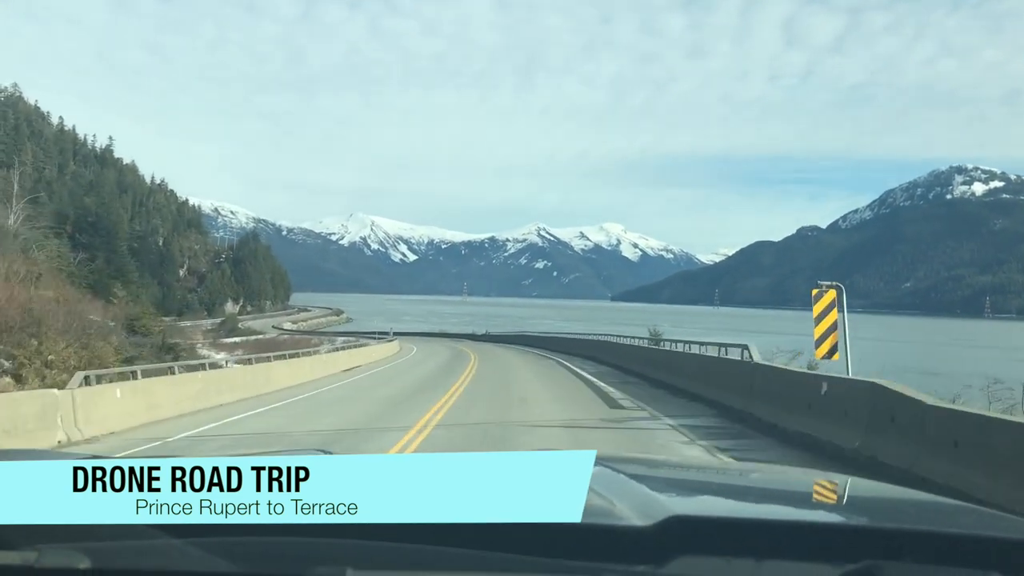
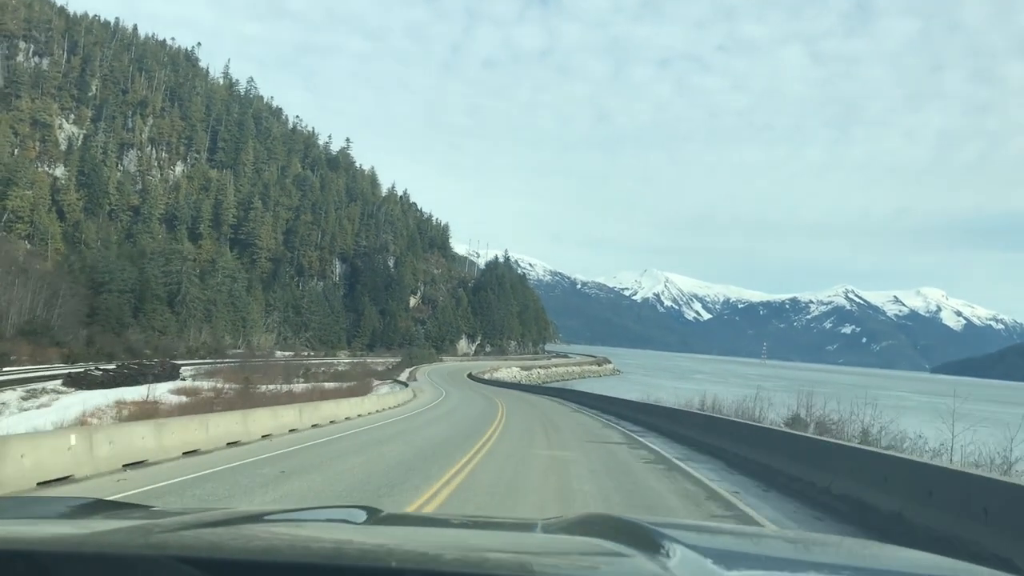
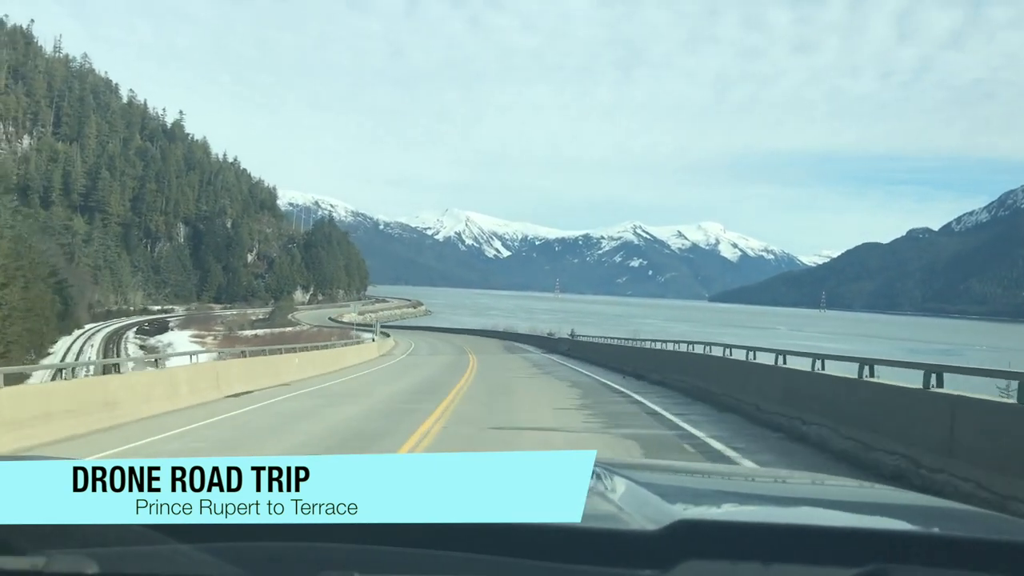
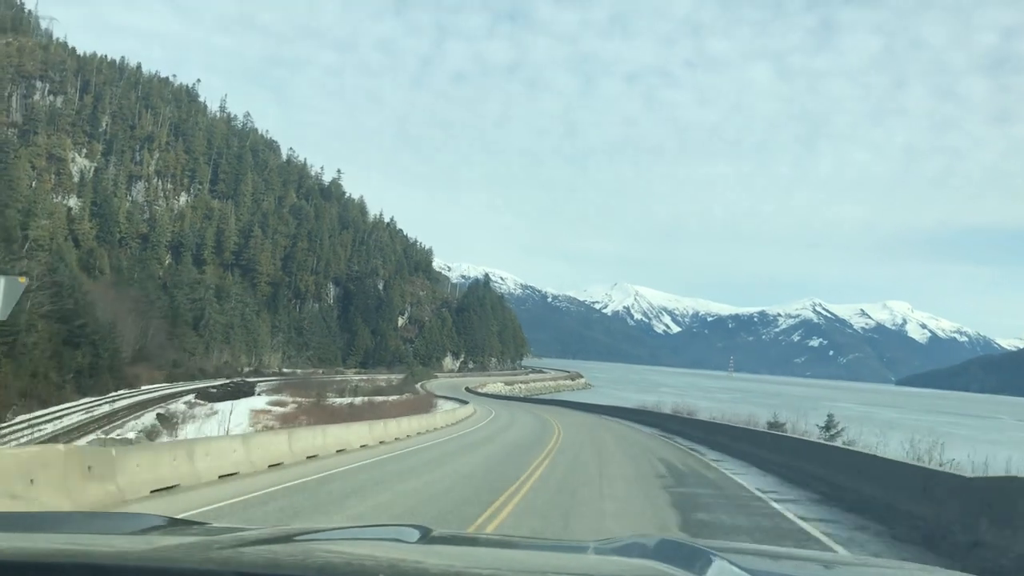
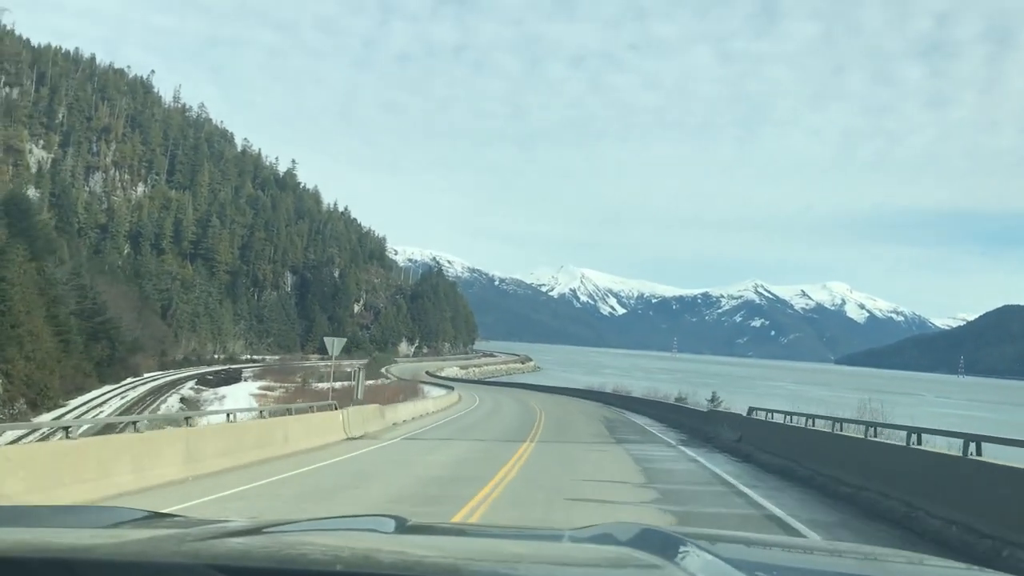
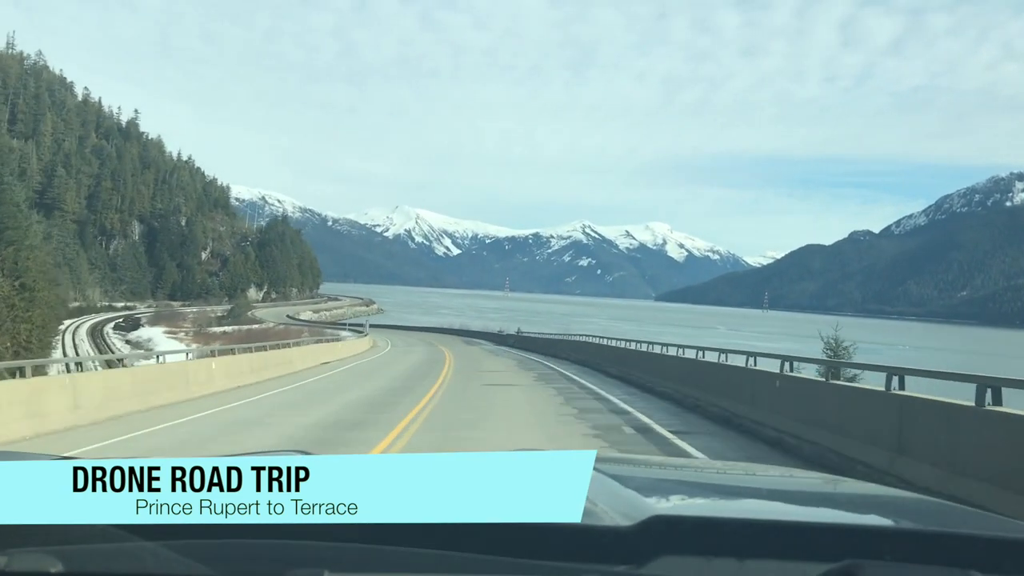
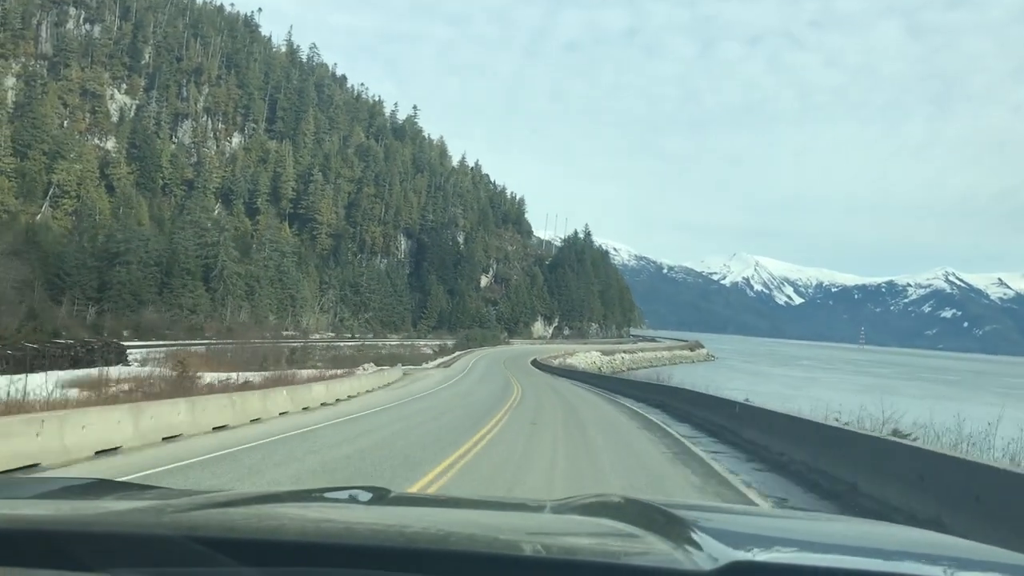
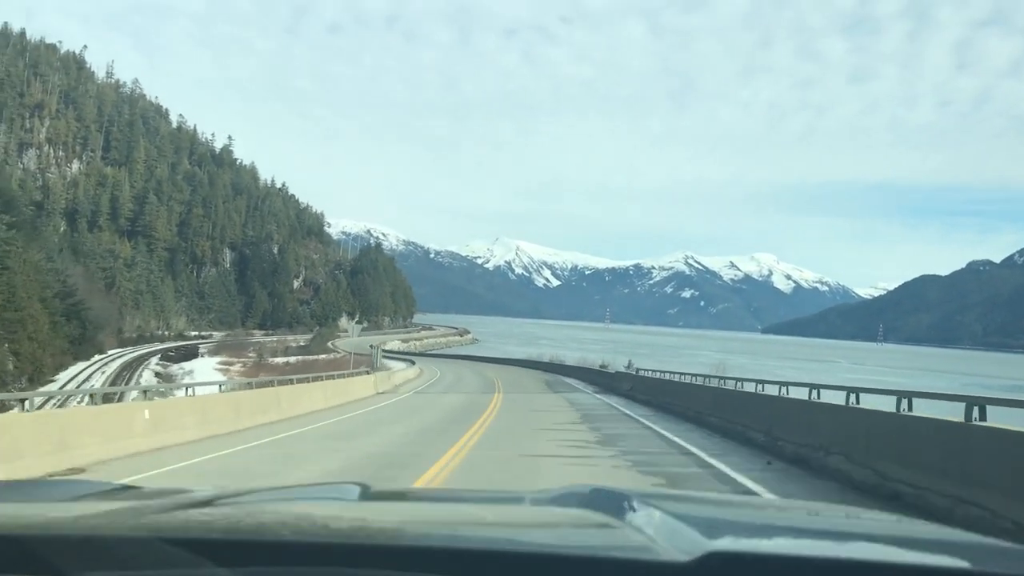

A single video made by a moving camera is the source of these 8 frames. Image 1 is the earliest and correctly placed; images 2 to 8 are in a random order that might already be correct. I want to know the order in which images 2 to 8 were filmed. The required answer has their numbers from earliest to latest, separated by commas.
6, 3, 8, 5, 4, 2, 7
